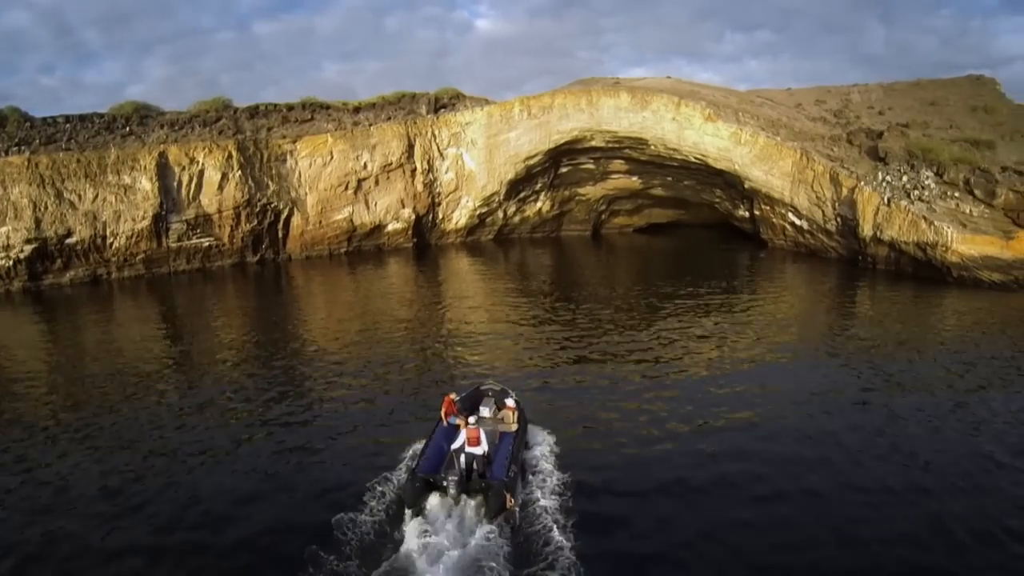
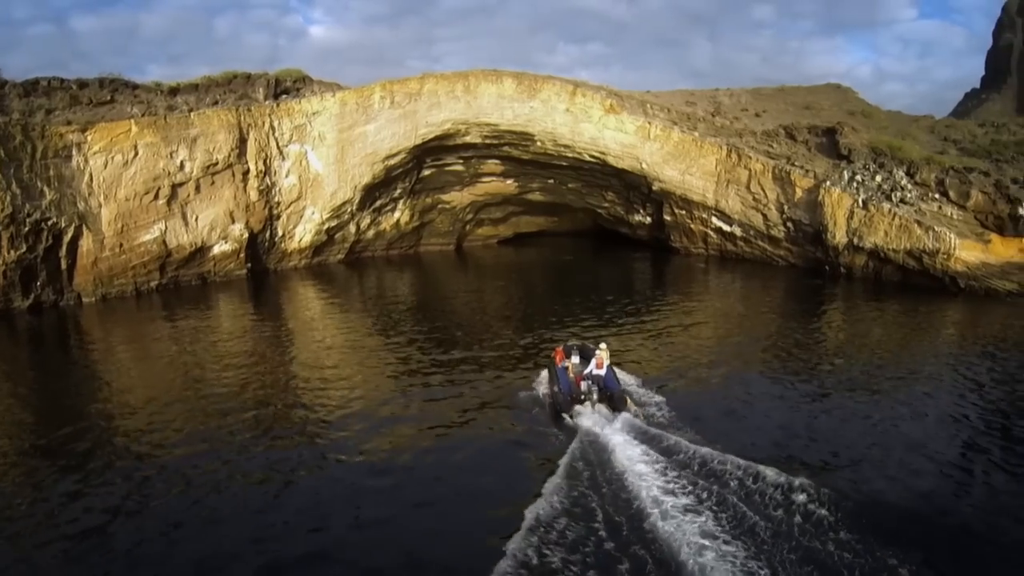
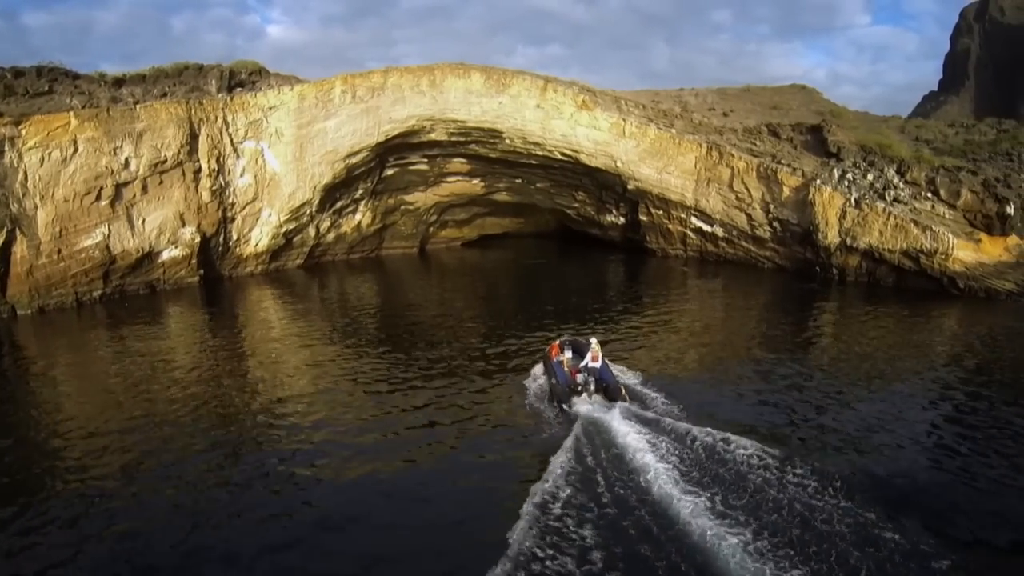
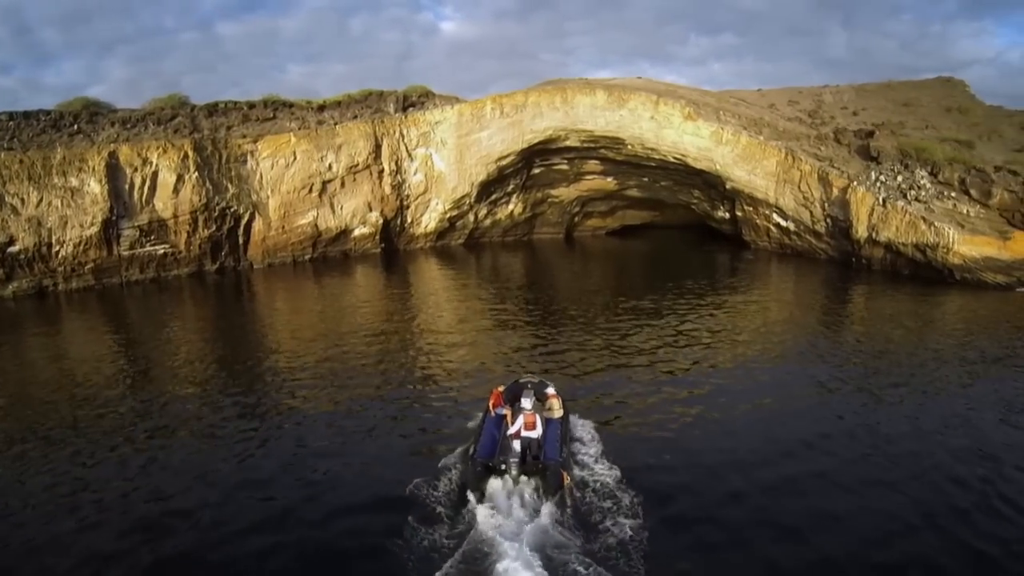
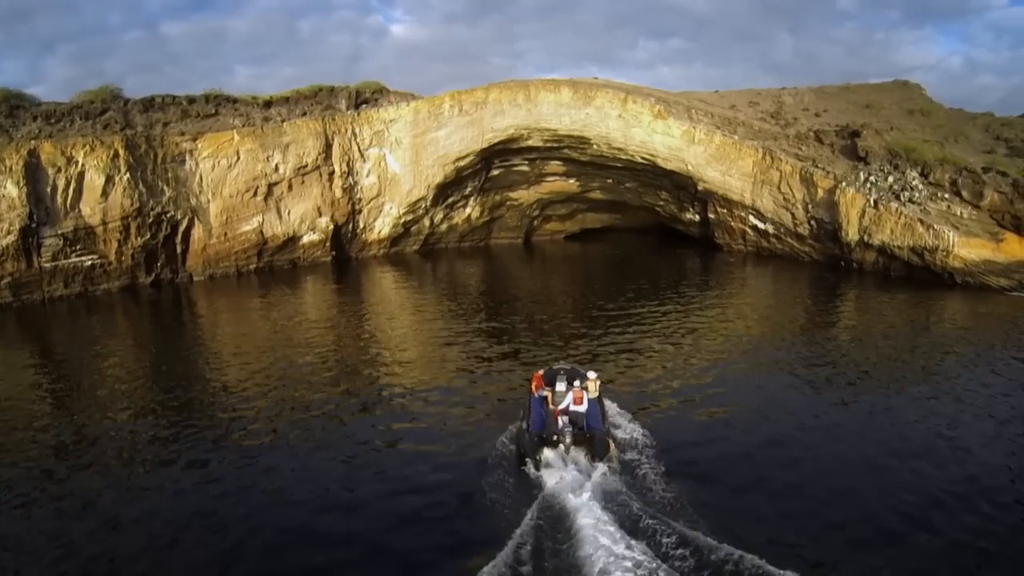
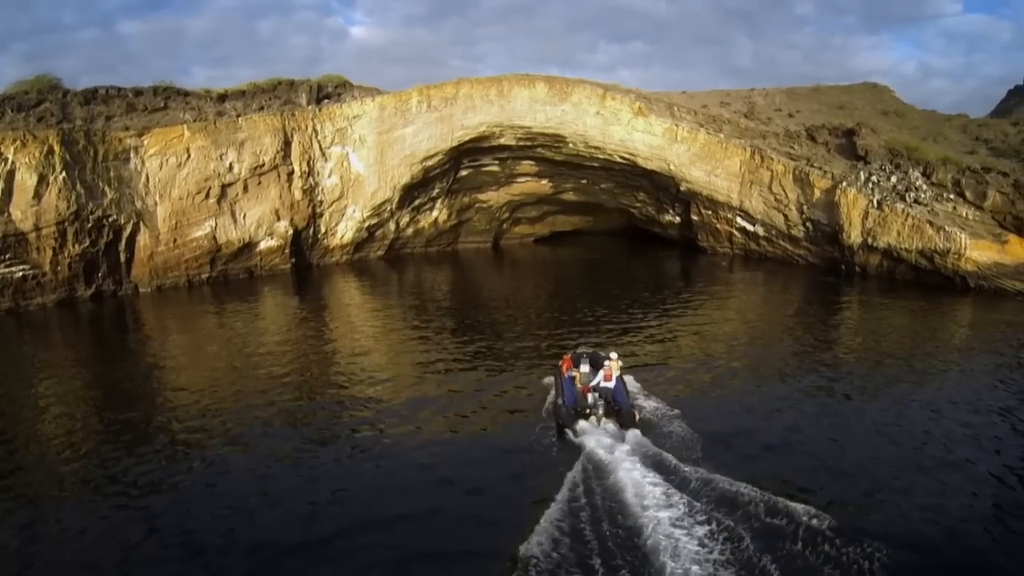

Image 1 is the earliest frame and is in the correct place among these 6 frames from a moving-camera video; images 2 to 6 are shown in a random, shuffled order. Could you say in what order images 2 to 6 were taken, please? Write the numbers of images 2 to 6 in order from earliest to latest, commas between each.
4, 5, 6, 2, 3
